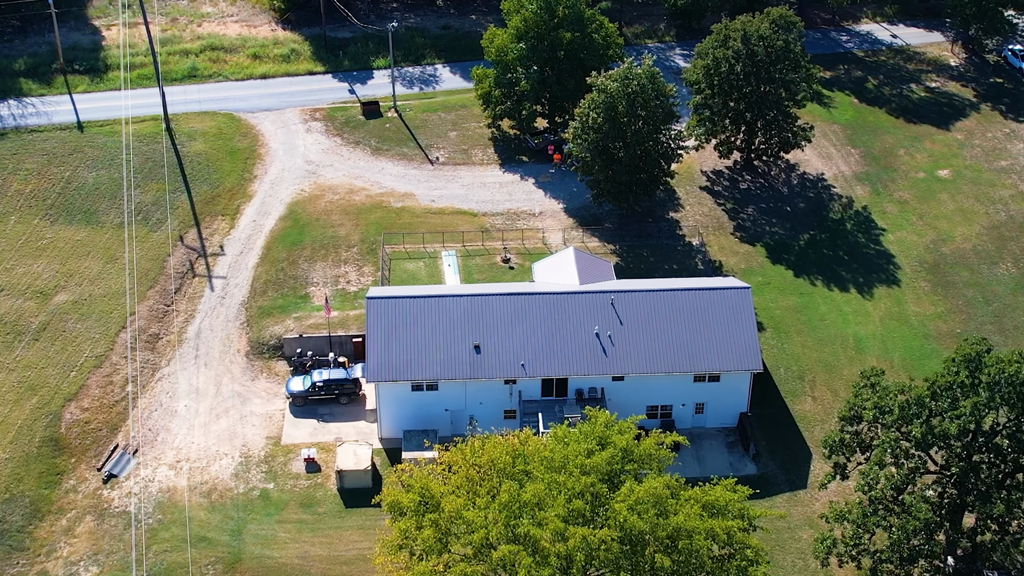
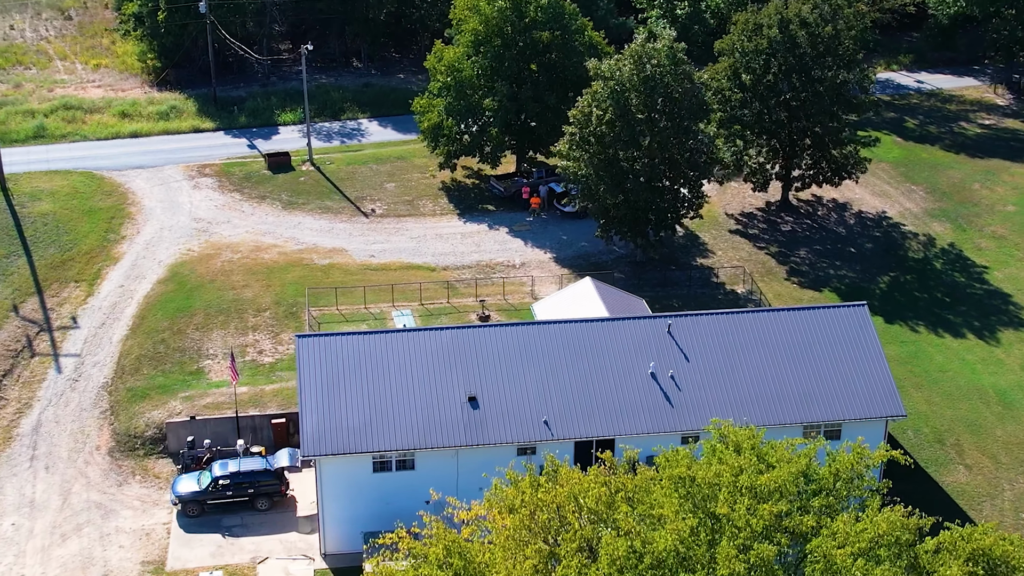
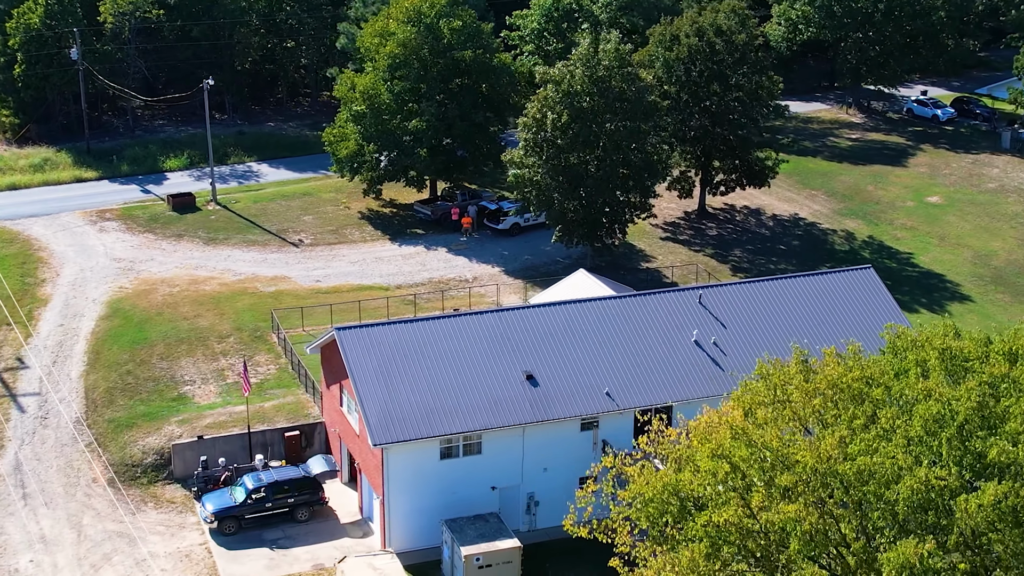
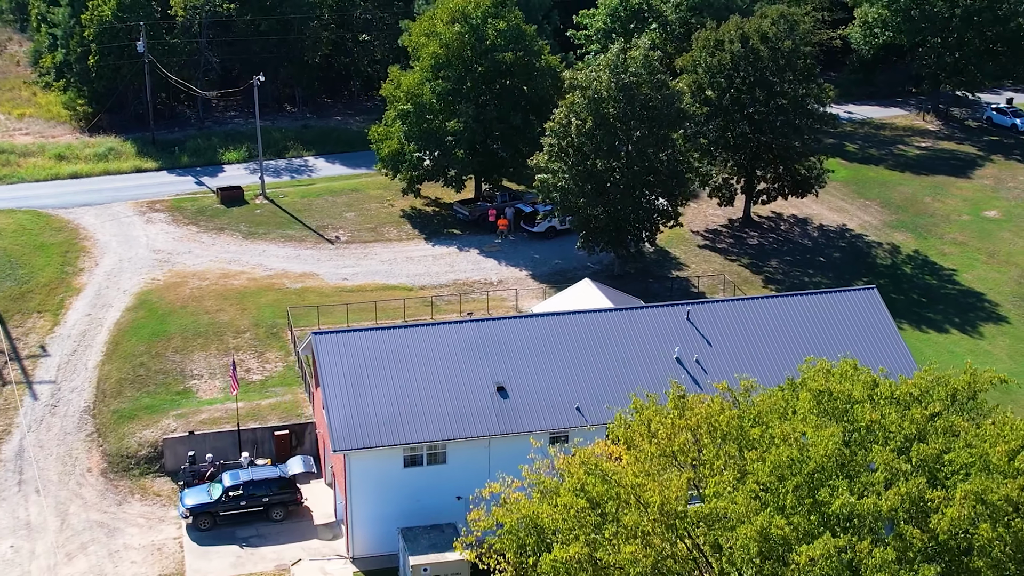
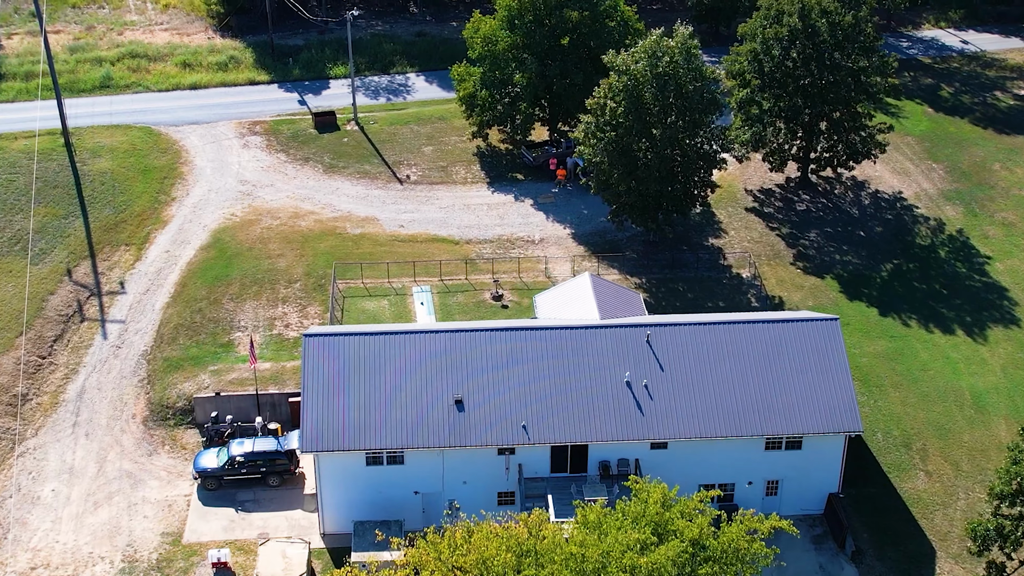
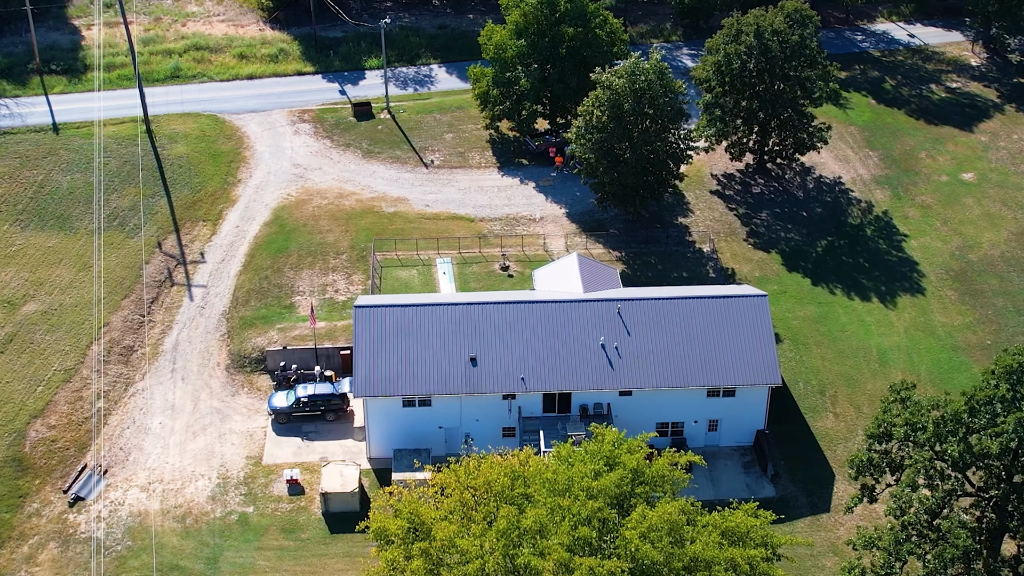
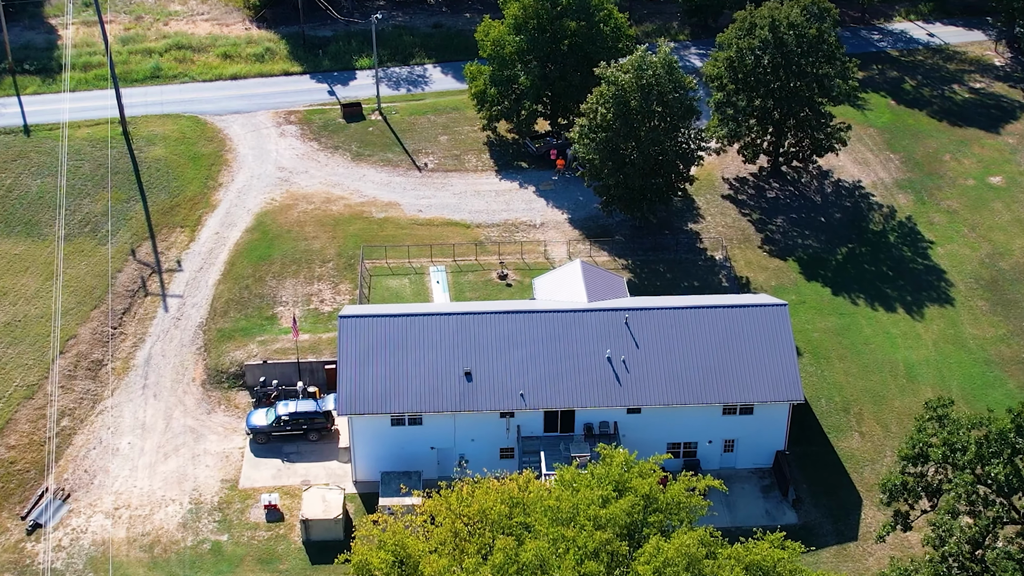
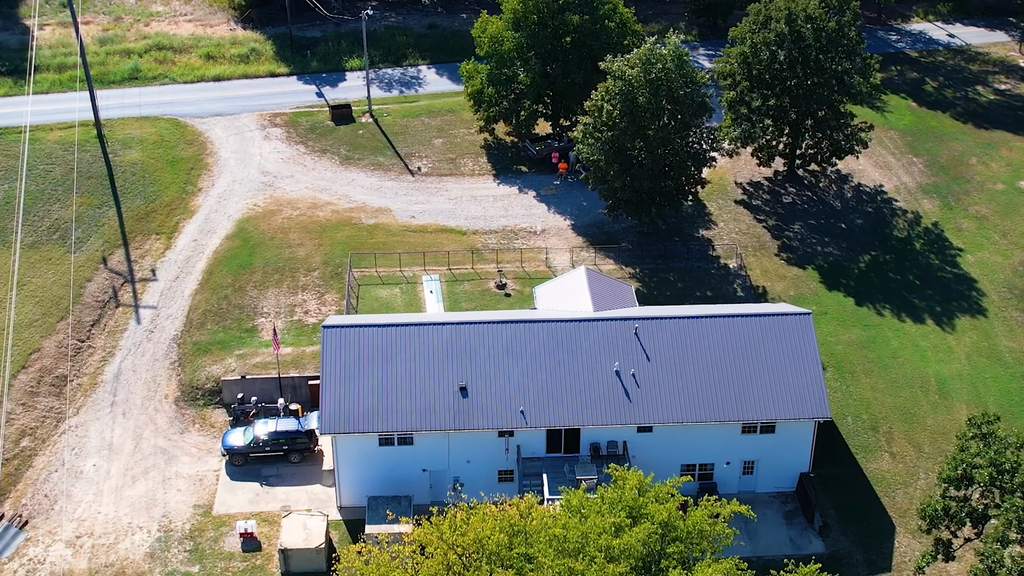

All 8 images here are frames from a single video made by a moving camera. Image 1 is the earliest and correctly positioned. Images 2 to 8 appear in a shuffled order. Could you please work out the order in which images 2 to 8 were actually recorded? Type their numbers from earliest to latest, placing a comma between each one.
6, 7, 8, 5, 2, 4, 3
